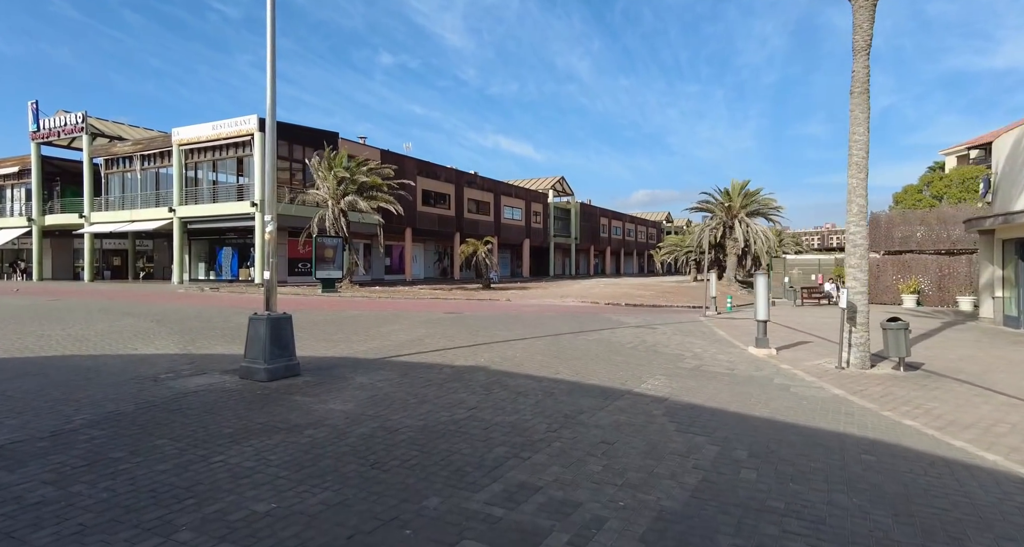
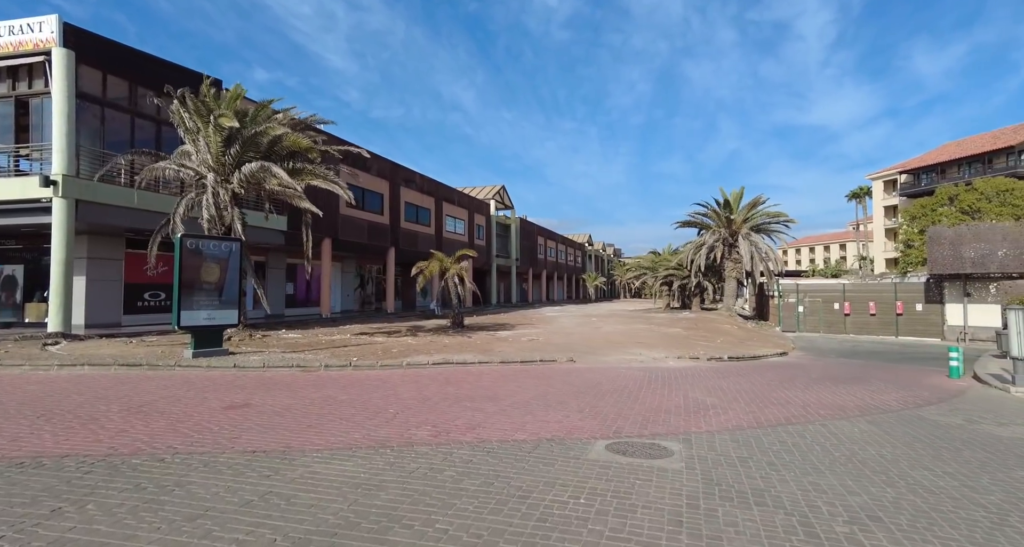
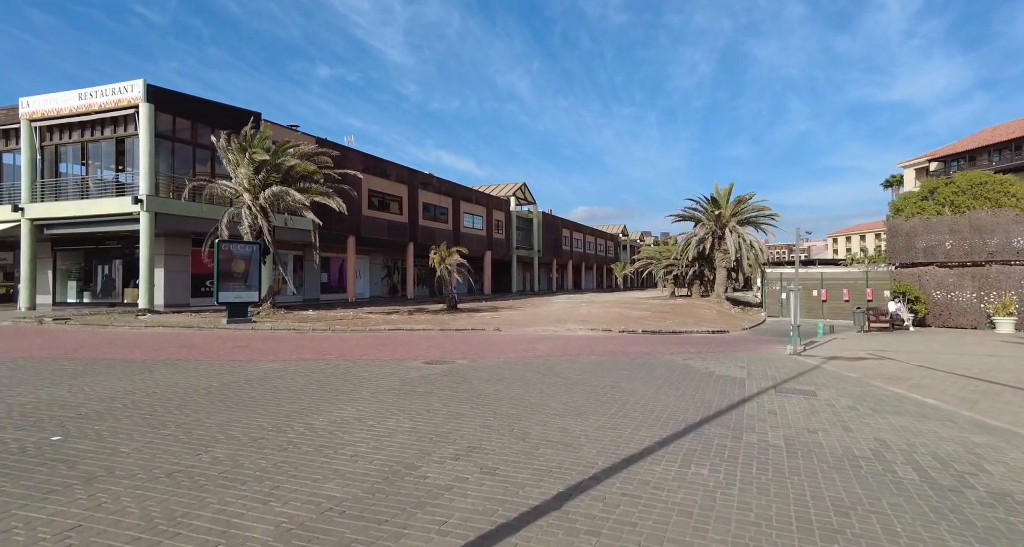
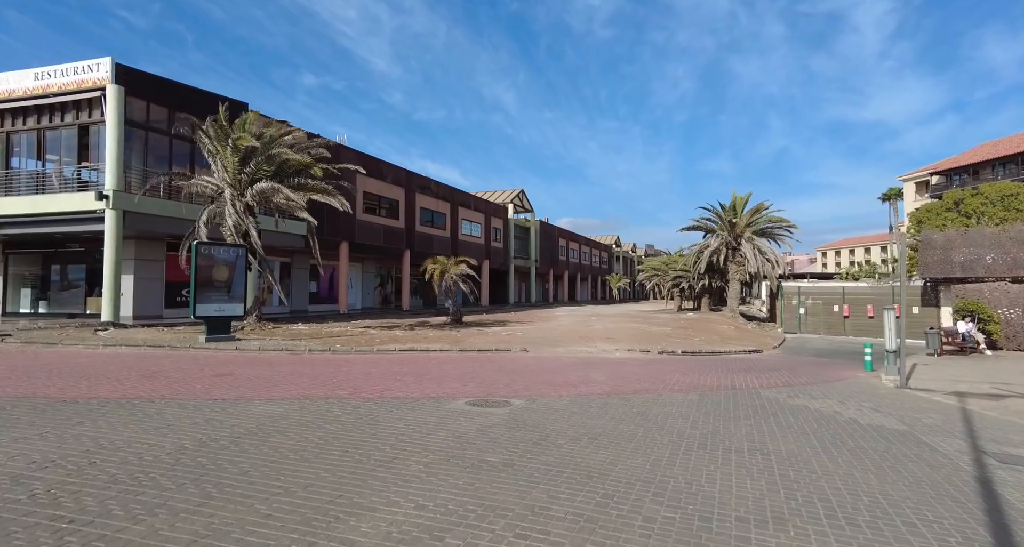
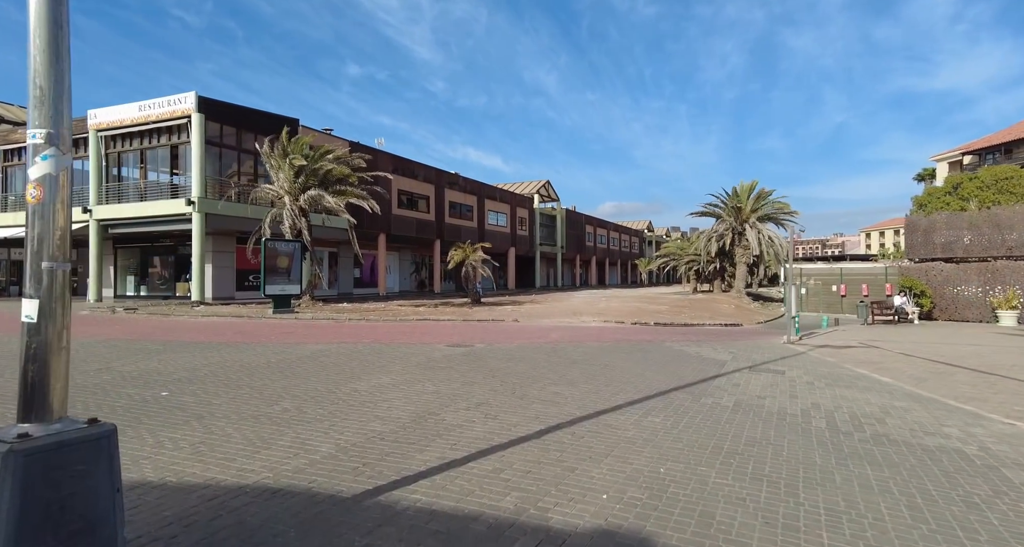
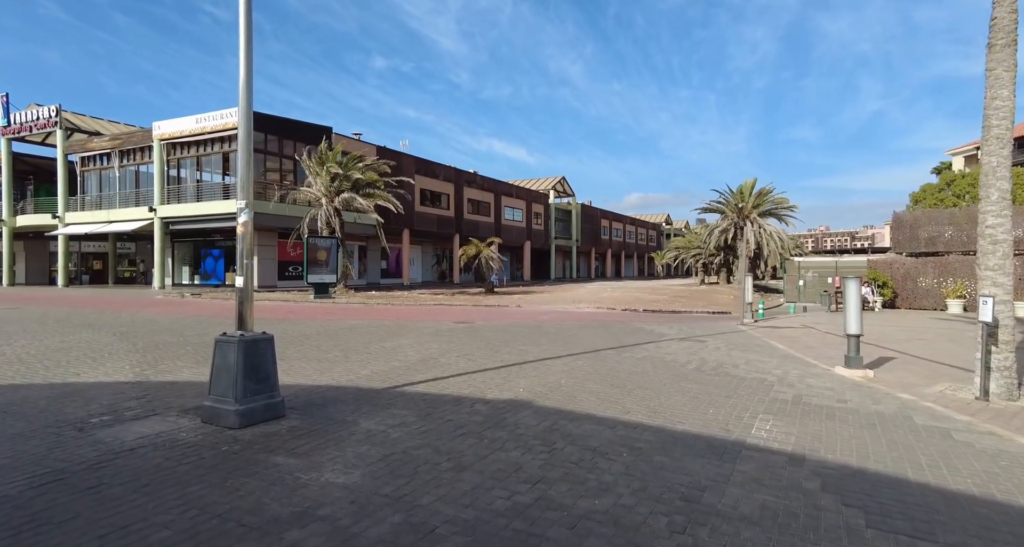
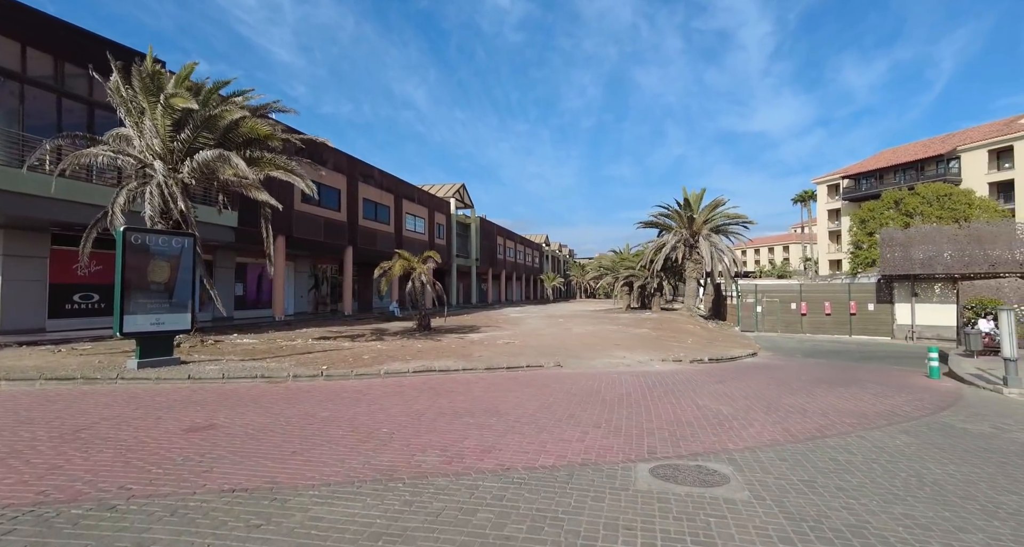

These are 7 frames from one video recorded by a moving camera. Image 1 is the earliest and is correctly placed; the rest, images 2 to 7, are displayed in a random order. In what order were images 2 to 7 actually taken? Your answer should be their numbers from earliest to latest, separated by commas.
6, 5, 3, 4, 2, 7
